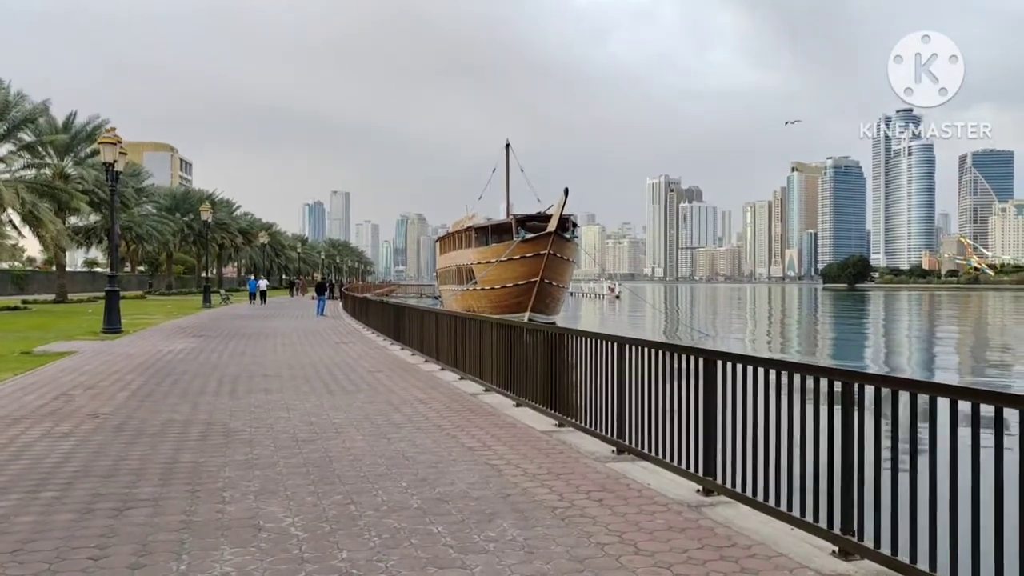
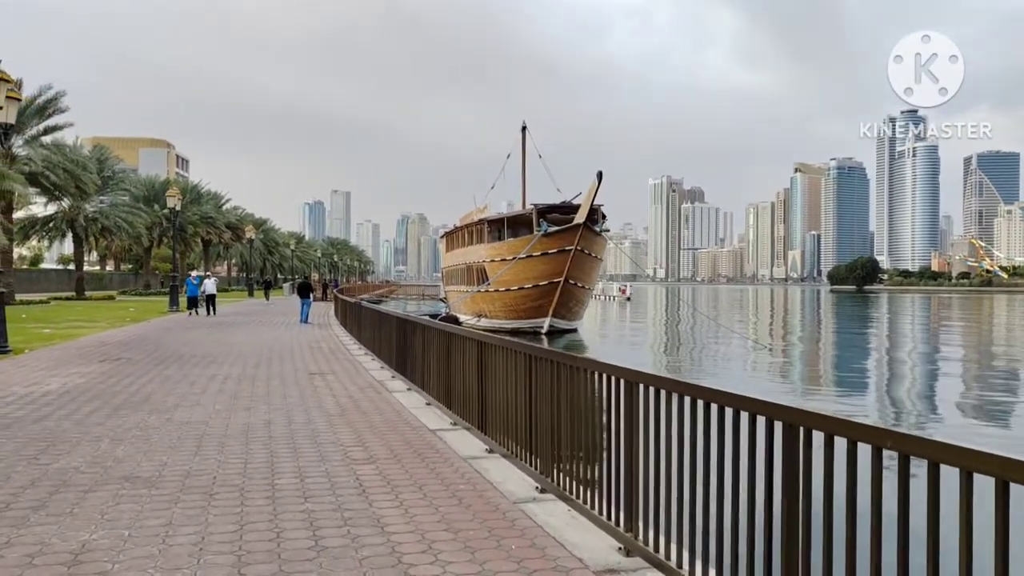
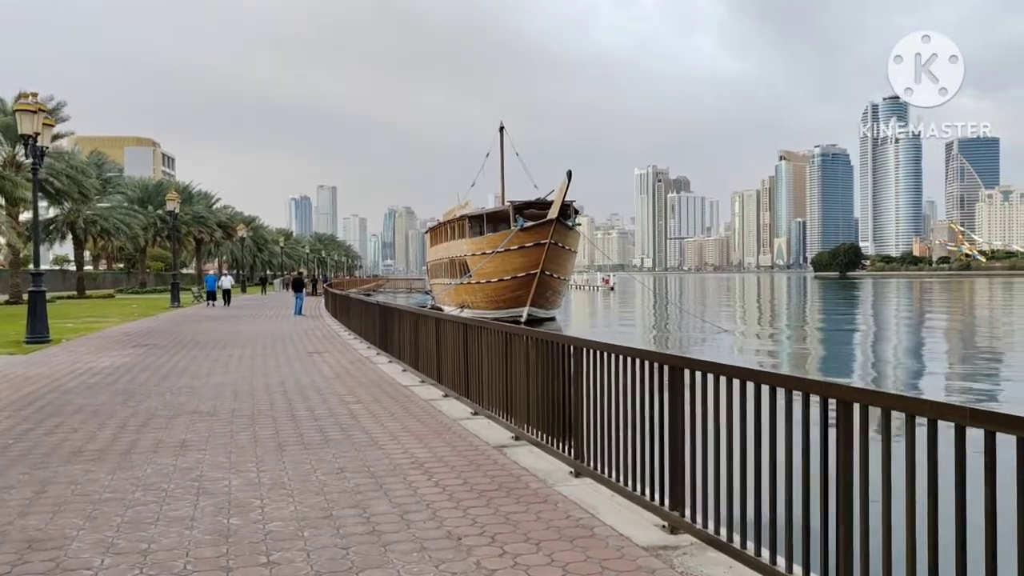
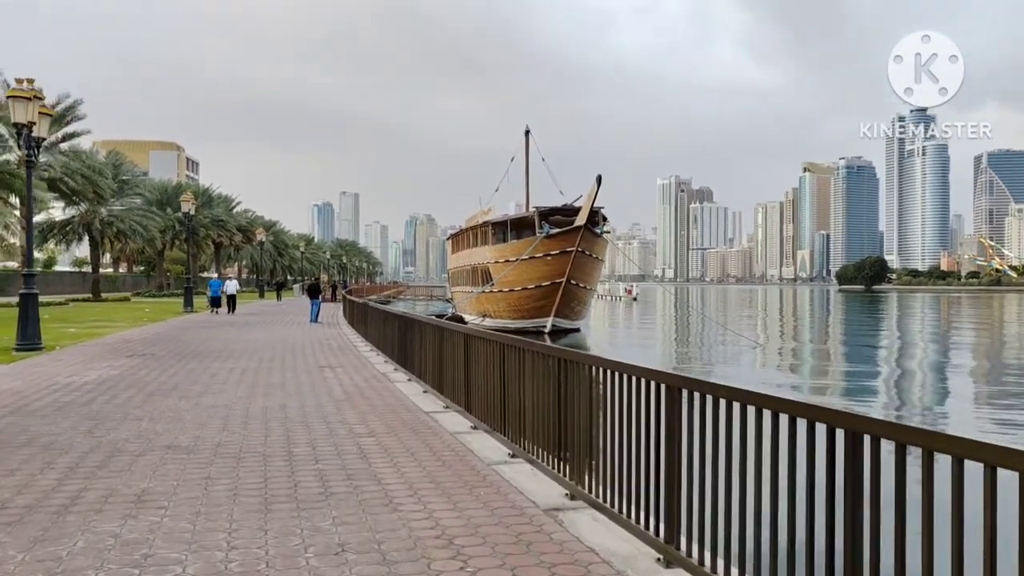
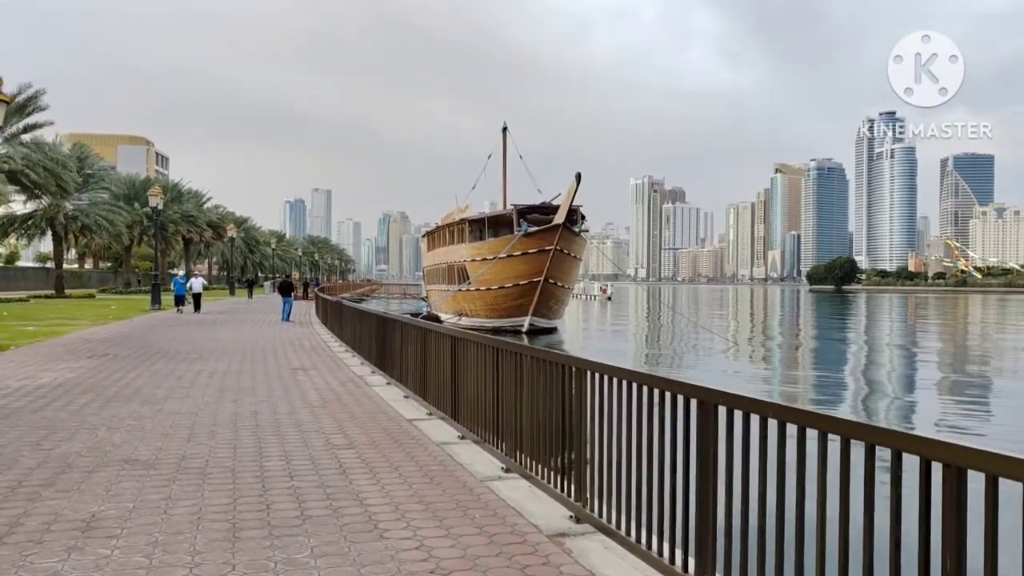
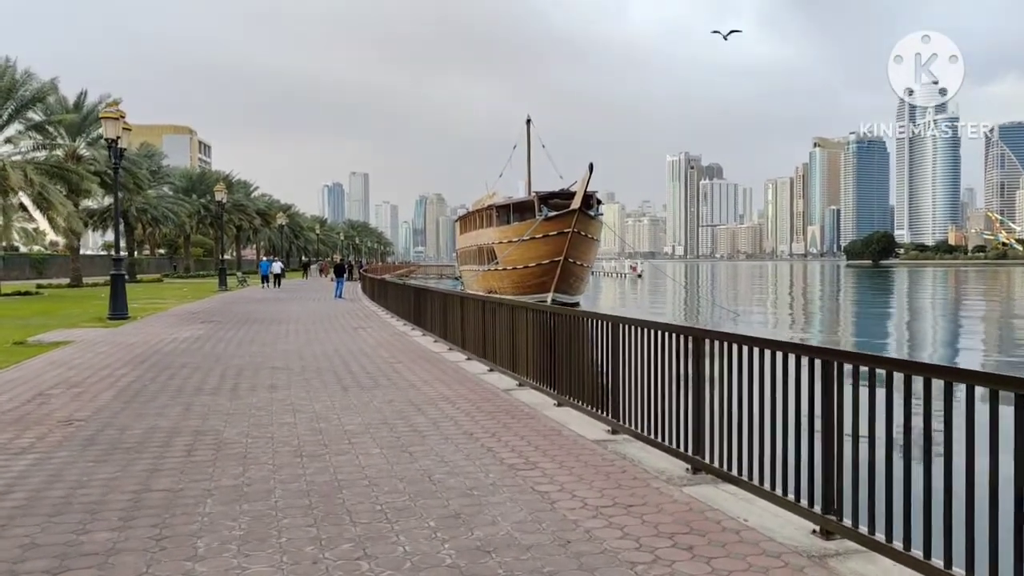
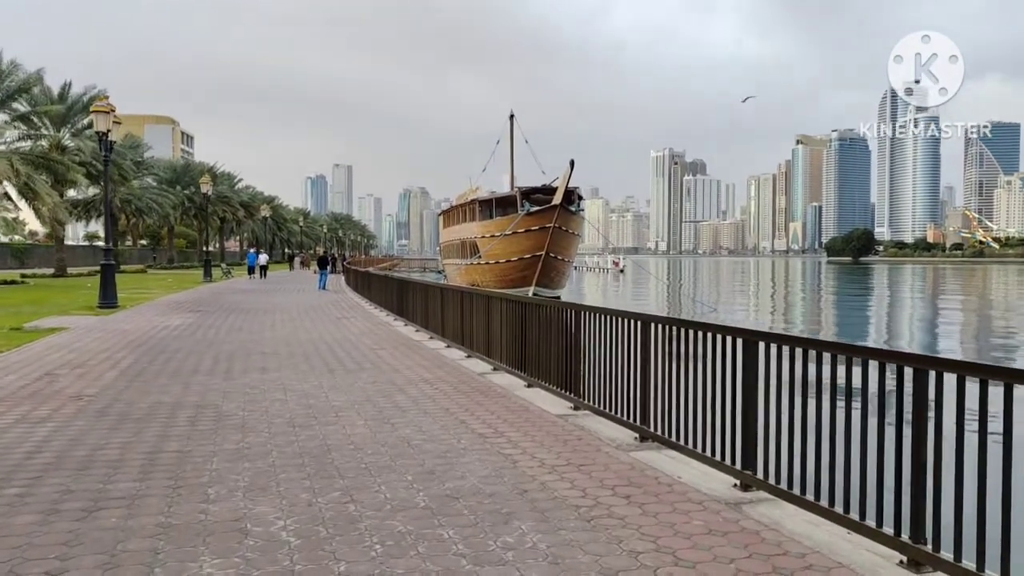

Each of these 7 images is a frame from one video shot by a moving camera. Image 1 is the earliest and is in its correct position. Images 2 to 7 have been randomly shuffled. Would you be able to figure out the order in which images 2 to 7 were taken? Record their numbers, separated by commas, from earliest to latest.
7, 6, 3, 4, 5, 2
